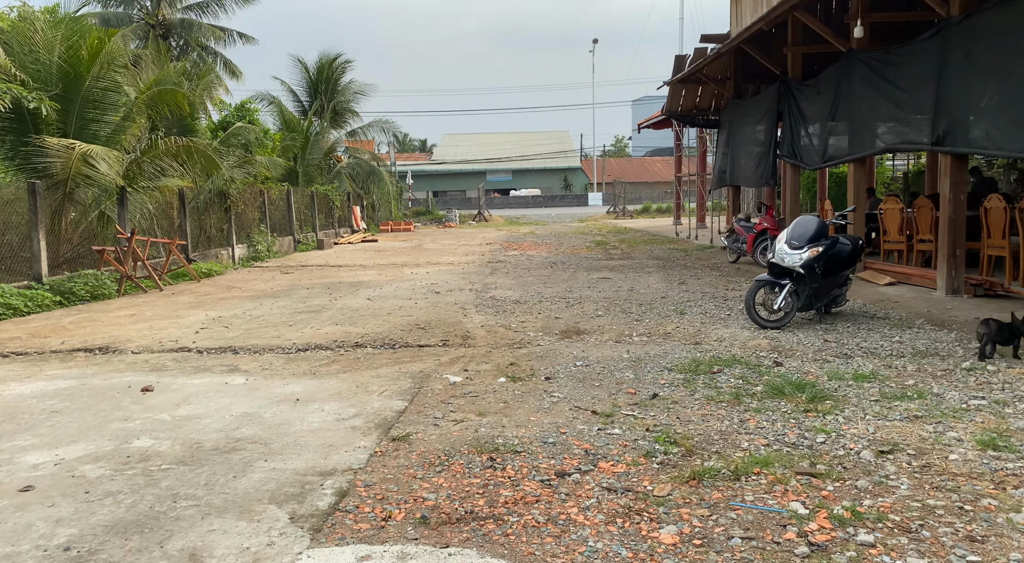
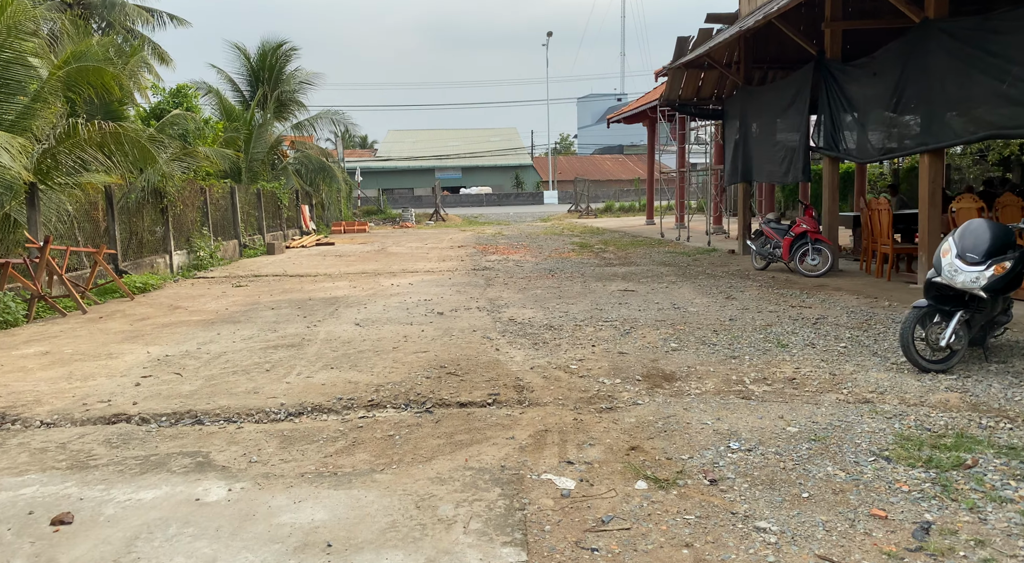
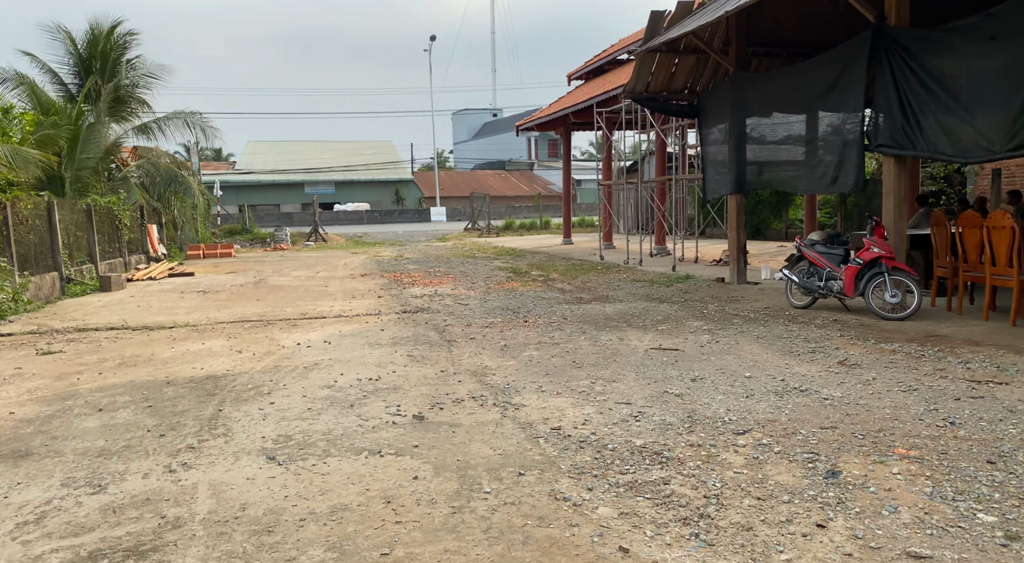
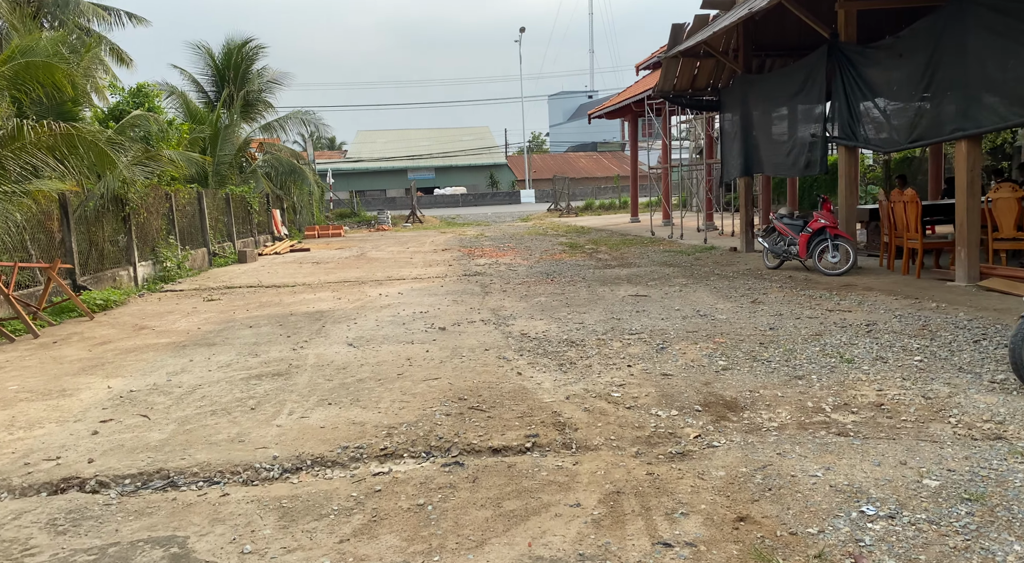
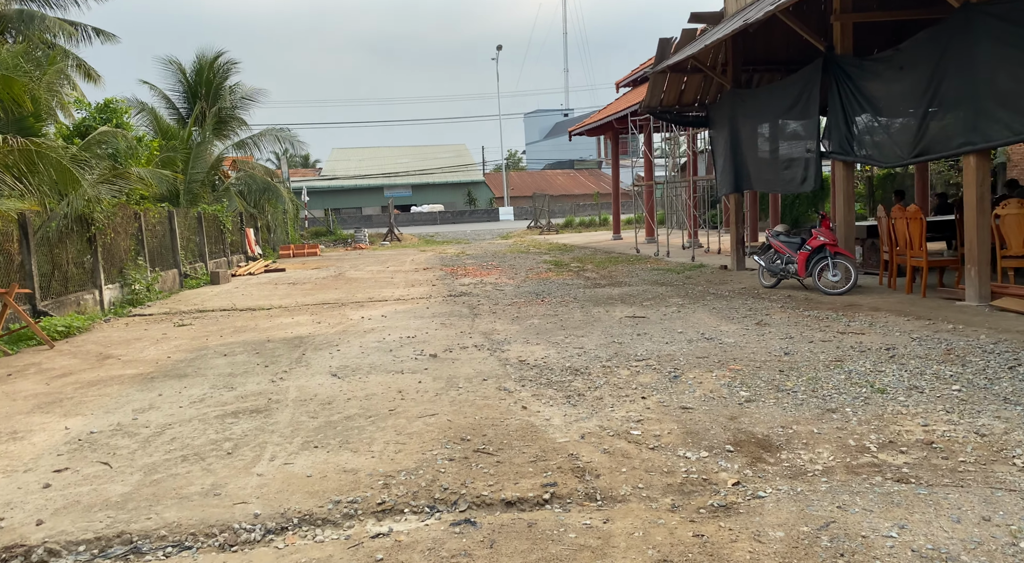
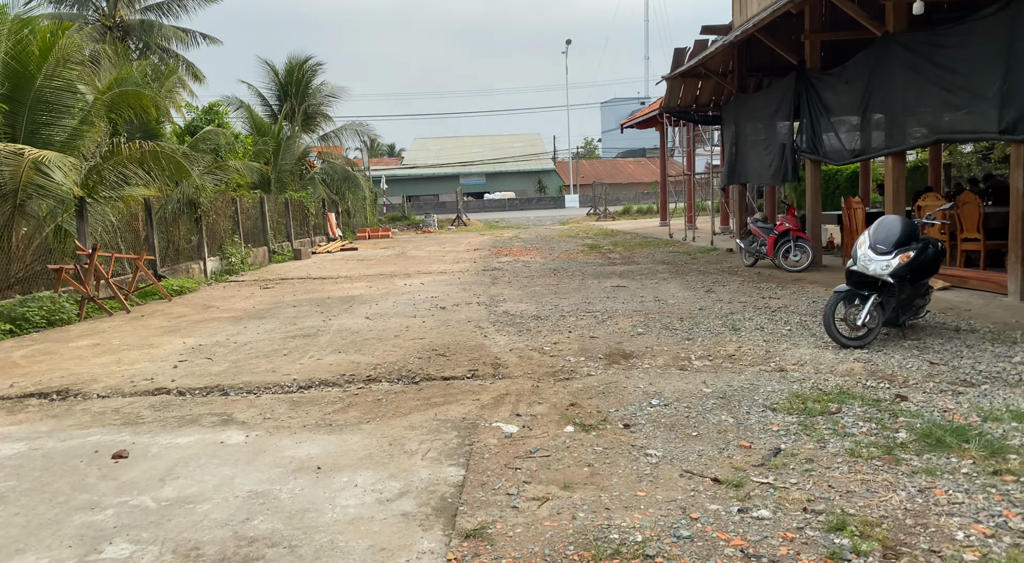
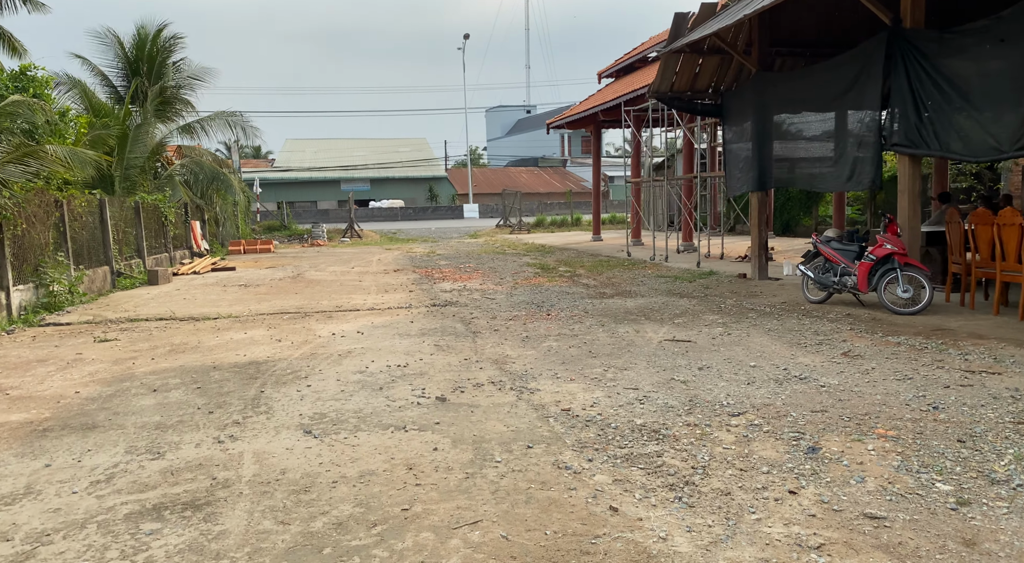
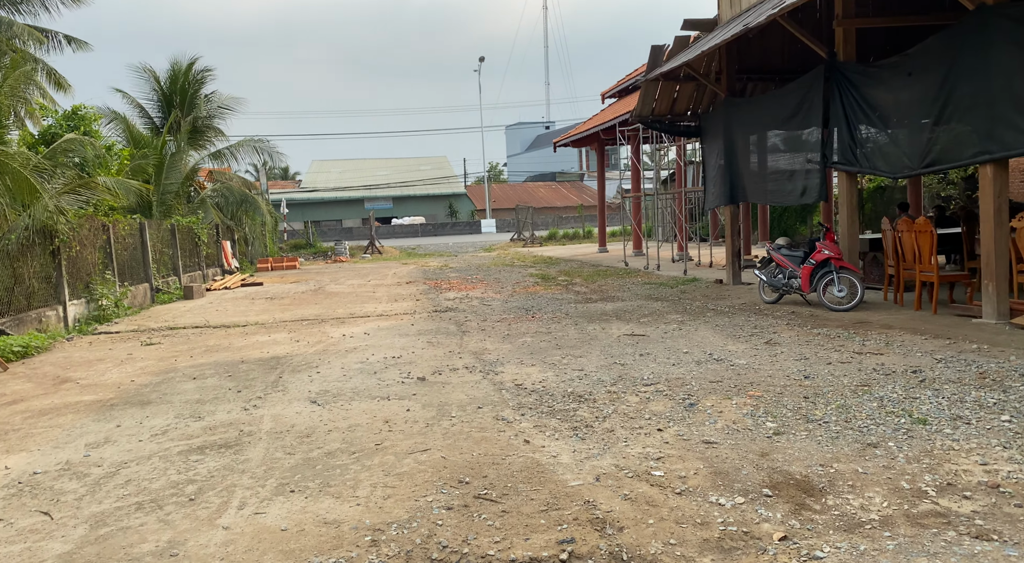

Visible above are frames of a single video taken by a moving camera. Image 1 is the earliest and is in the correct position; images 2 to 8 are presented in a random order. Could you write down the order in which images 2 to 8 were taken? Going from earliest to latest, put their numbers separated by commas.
6, 2, 4, 5, 8, 7, 3
